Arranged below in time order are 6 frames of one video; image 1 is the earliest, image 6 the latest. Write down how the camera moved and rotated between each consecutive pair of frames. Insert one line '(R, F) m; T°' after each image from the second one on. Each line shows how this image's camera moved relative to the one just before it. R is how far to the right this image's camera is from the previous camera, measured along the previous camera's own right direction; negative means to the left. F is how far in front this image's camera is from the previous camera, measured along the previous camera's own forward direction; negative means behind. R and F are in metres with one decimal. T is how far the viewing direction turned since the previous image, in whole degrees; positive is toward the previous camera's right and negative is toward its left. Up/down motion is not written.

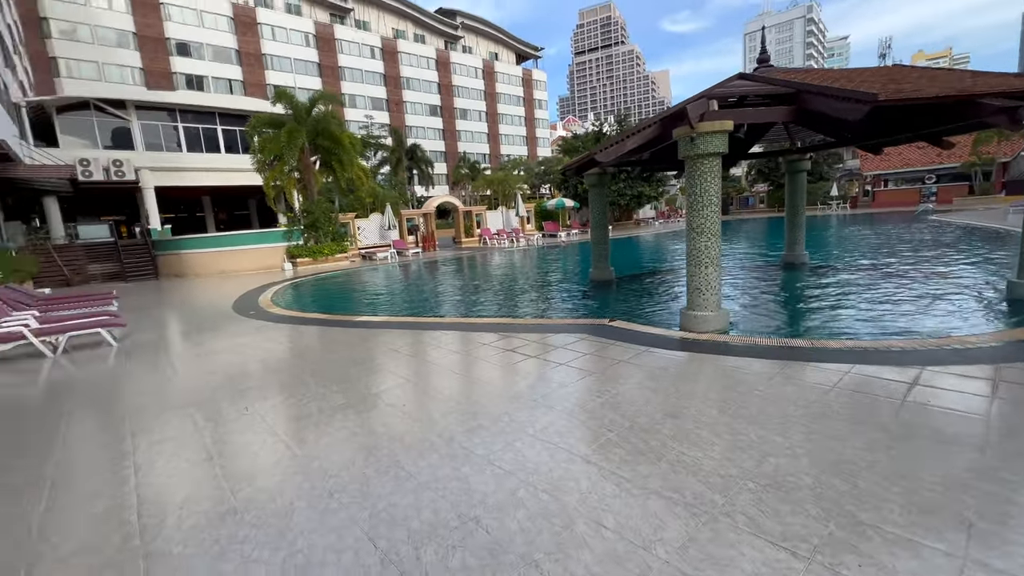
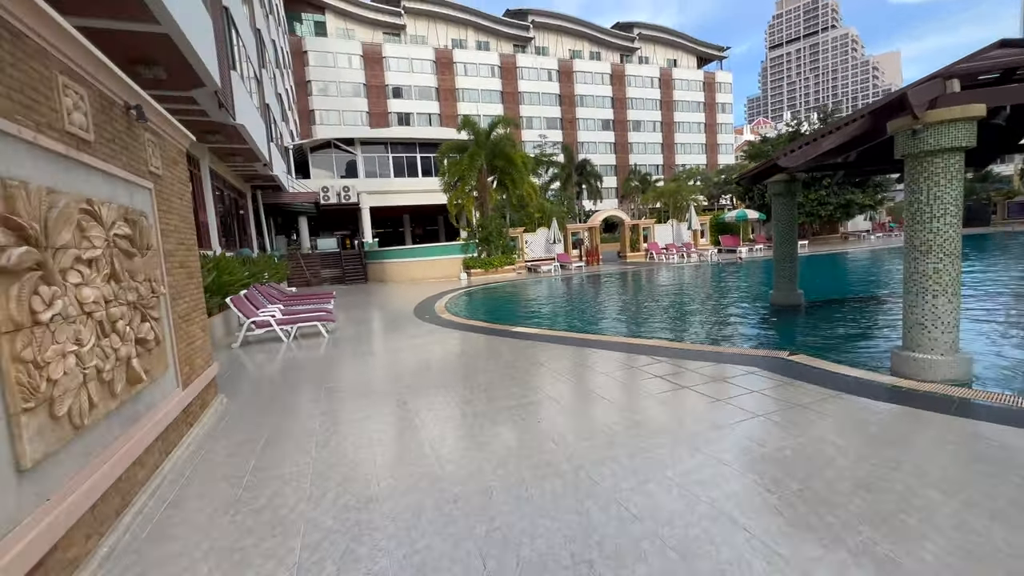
(+0.2, +0.2) m; -21°
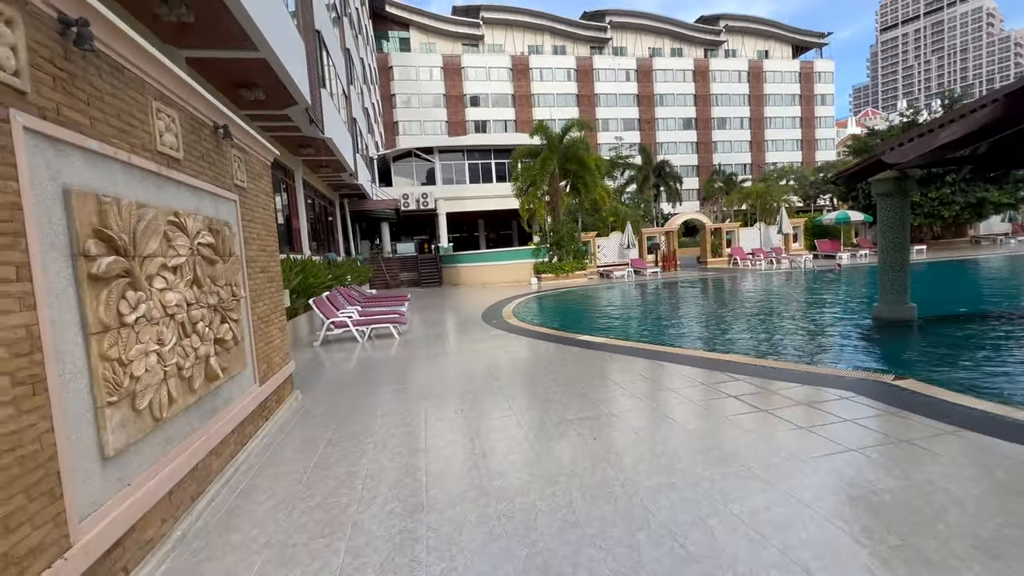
(+0.1, +0.1) m; -9°
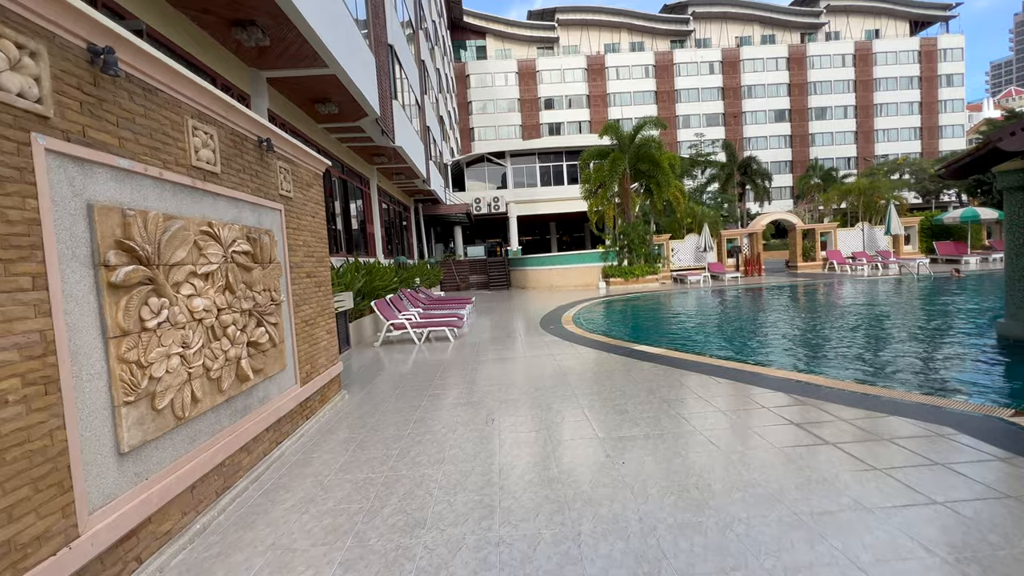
(+0.4, +0.2) m; -10°
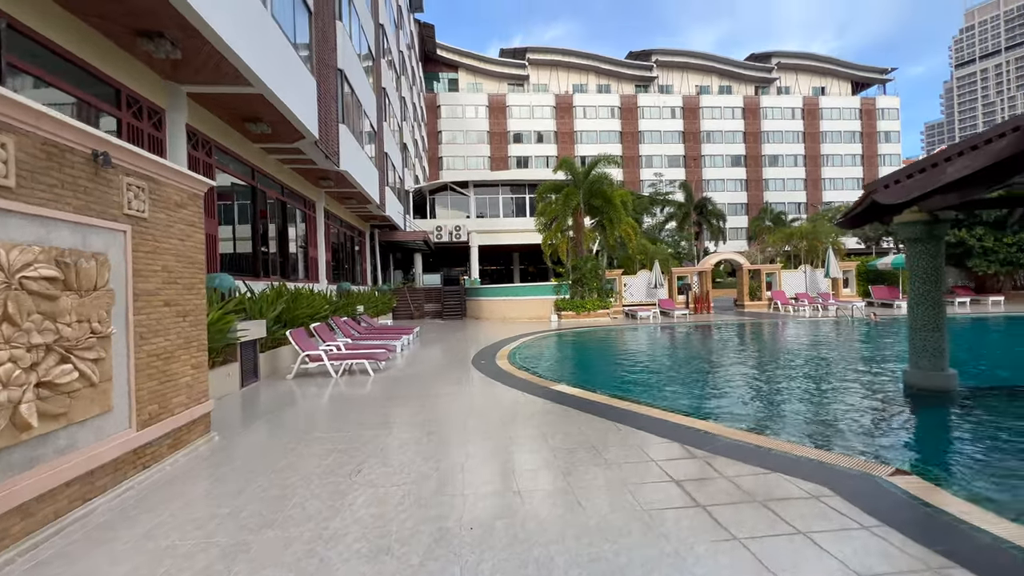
(+0.9, +0.3) m; +4°
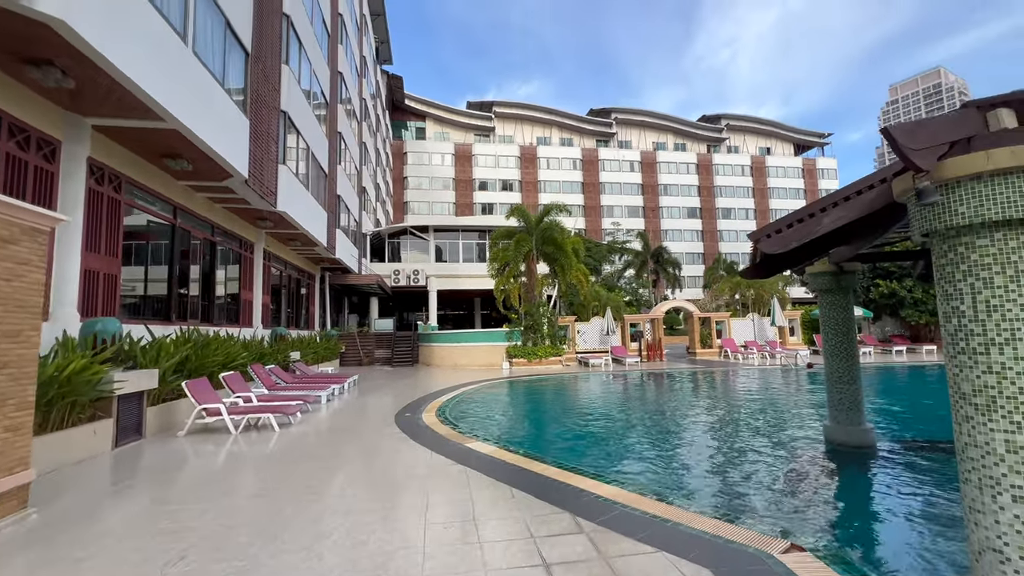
(+0.8, +0.3) m; +4°
